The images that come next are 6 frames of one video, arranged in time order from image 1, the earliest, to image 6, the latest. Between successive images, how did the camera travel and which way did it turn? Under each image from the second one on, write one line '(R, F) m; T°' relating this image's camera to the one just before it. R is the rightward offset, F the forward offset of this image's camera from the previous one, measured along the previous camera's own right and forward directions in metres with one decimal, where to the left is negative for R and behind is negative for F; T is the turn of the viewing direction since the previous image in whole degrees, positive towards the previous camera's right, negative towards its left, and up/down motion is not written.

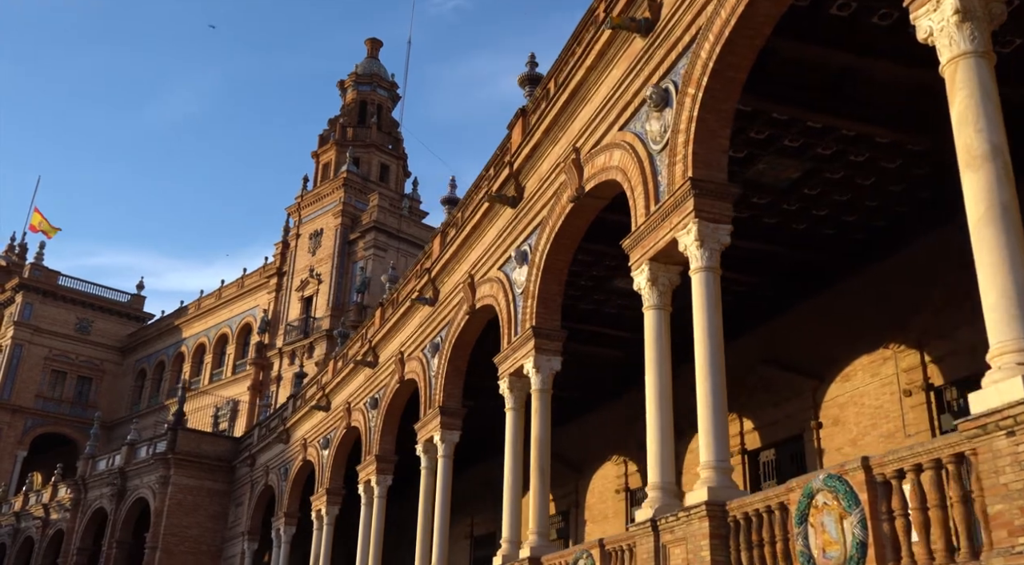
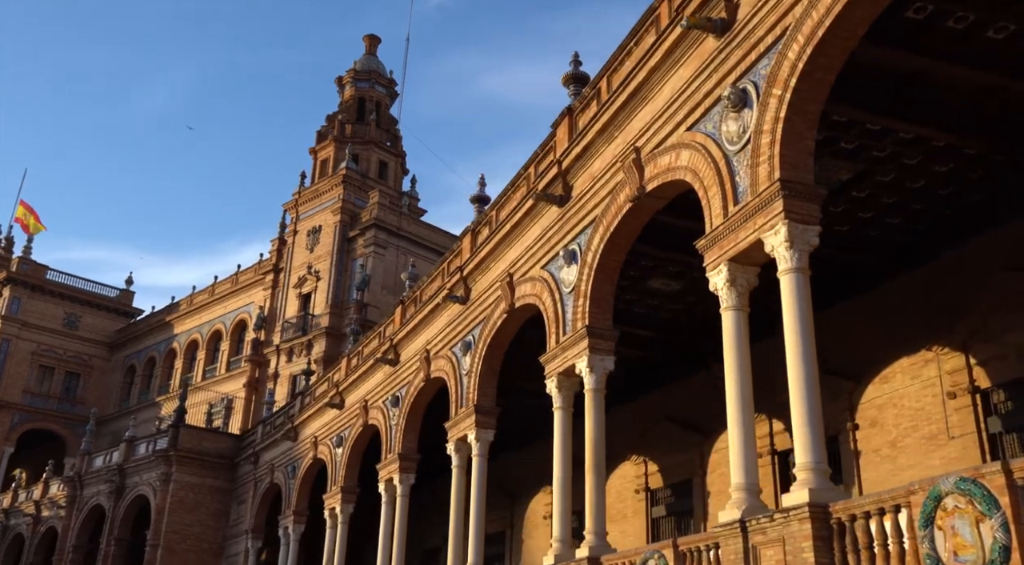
(-0.9, +0.1) m; +1°
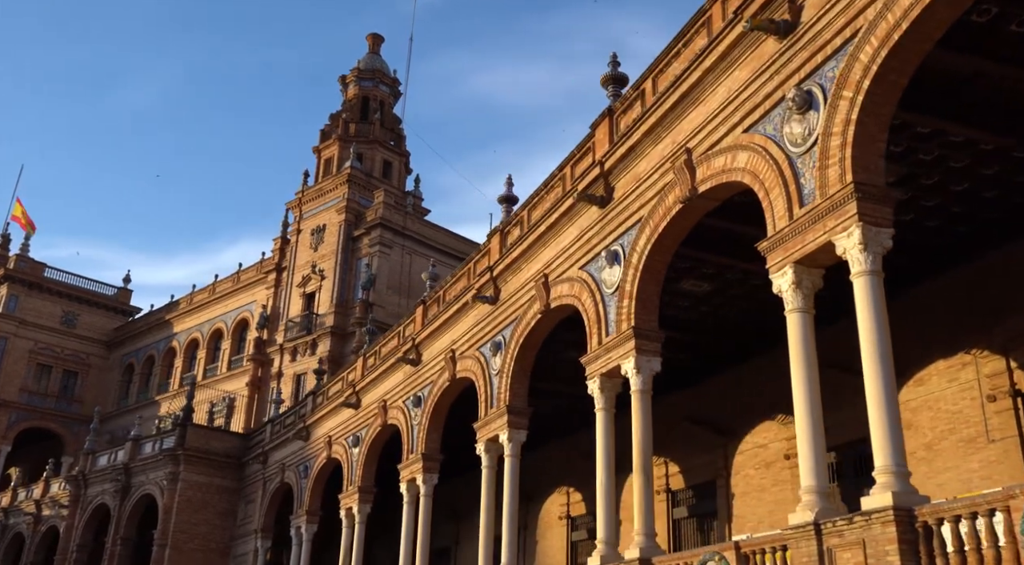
(-0.7, 0.0) m; +1°
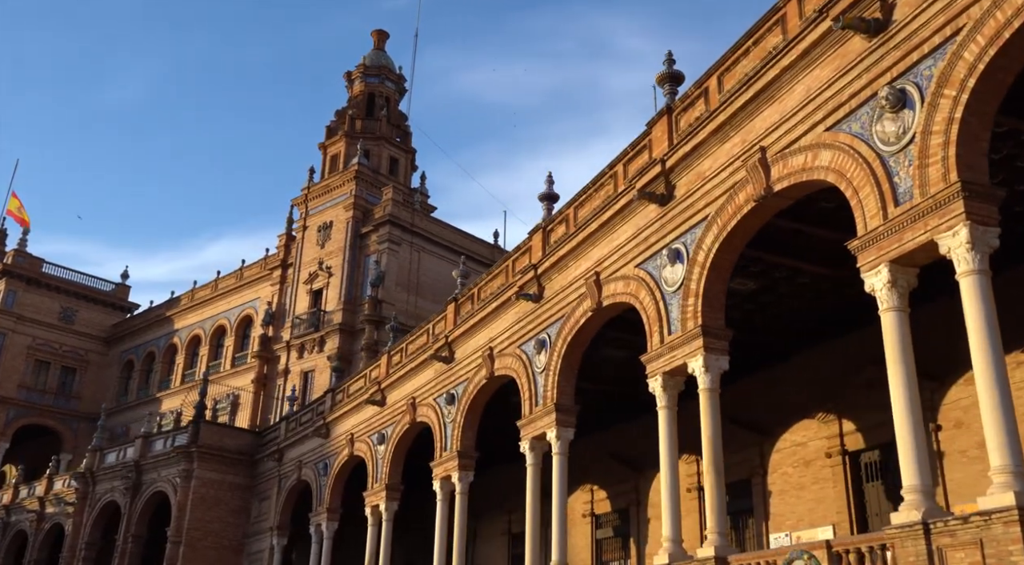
(-0.9, +0.1) m; +1°
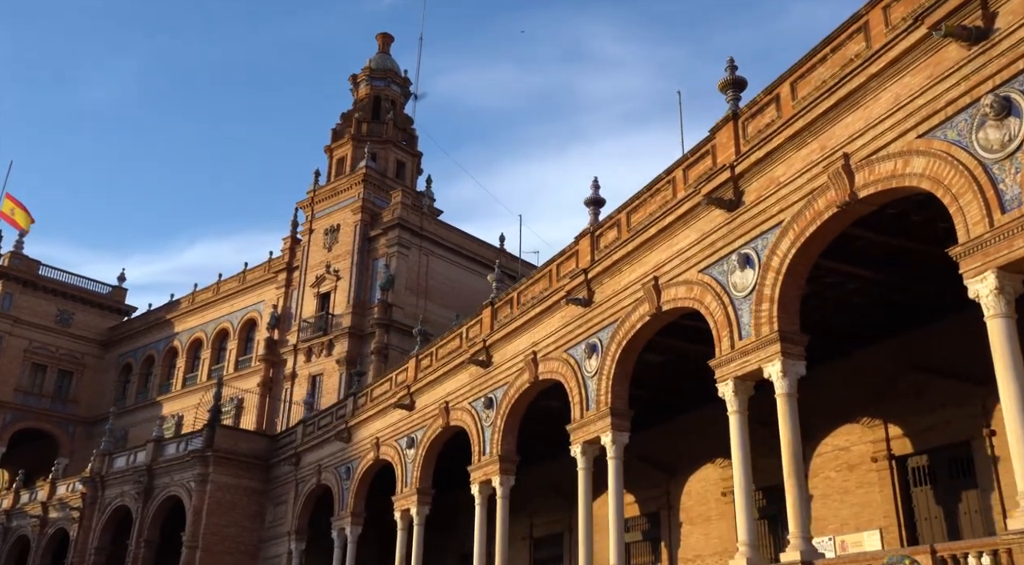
(-1.1, 0.0) m; +1°
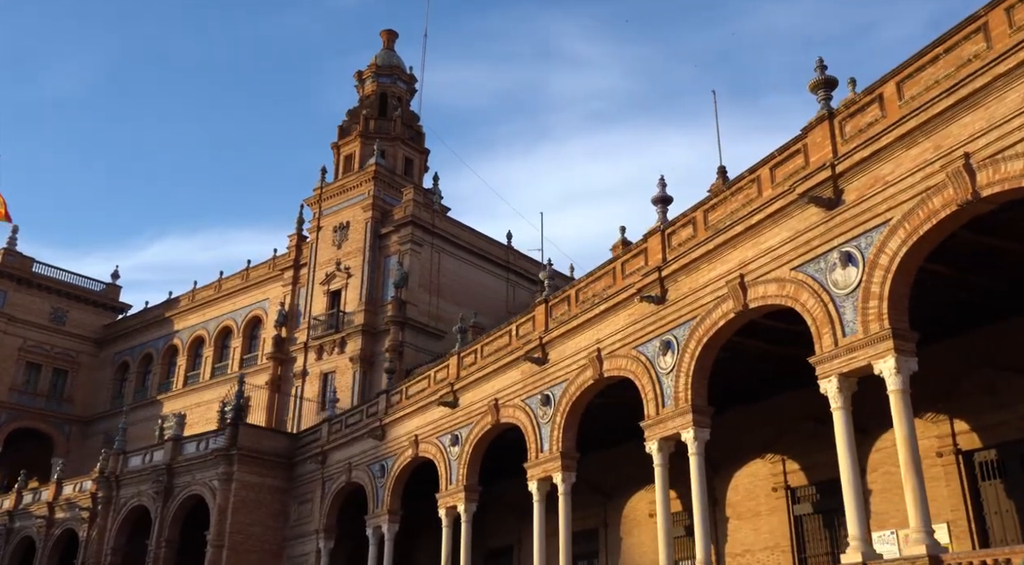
(-1.7, 0.0) m; +1°
